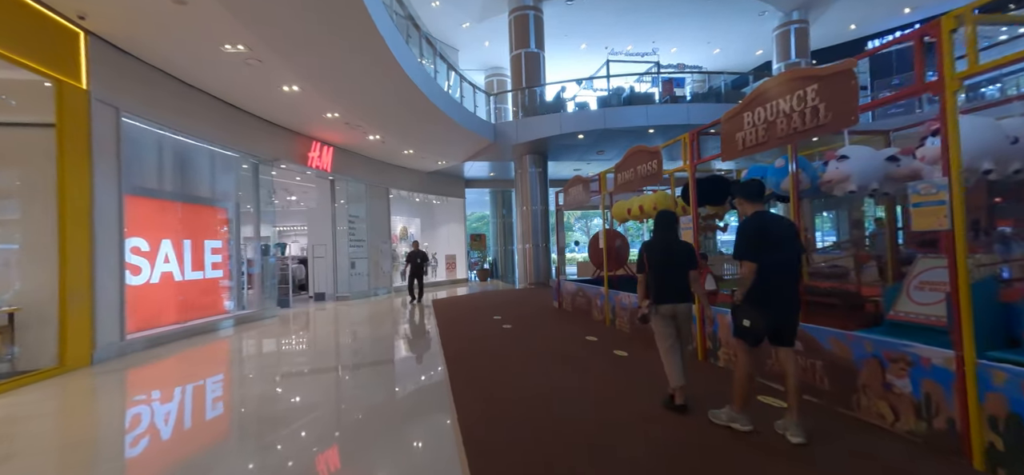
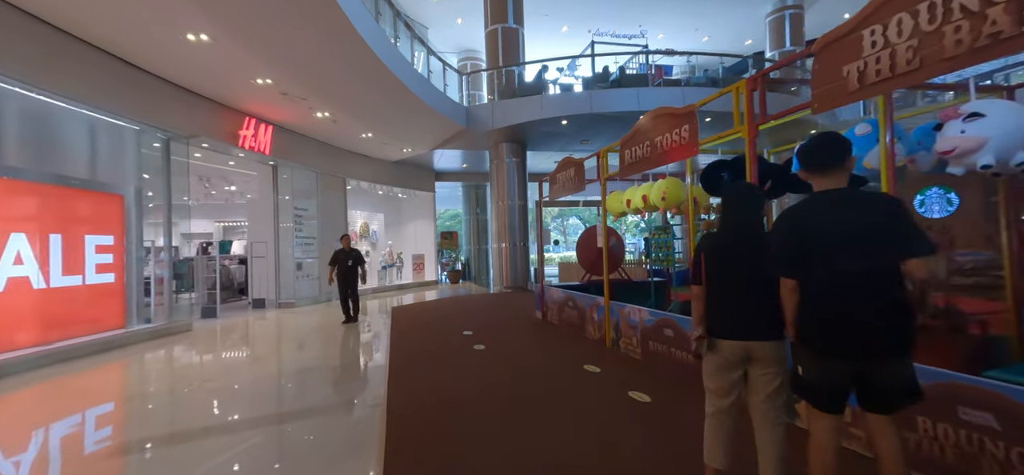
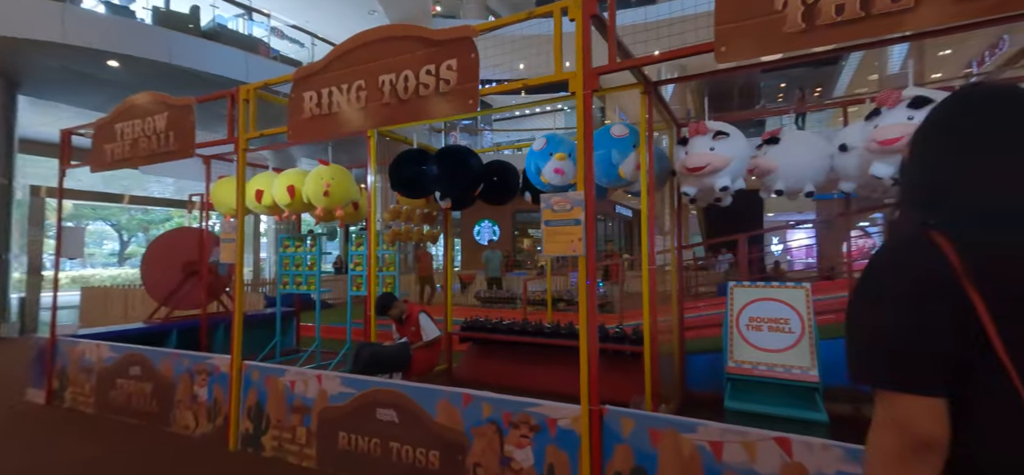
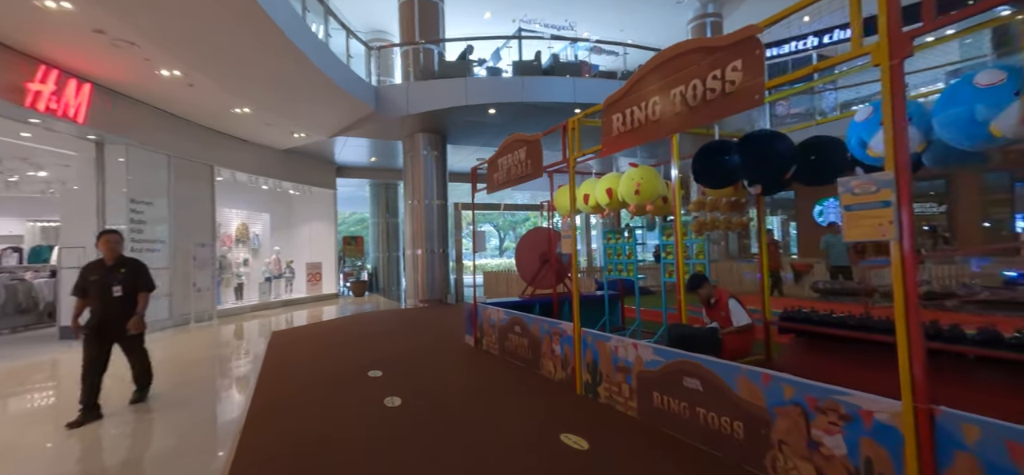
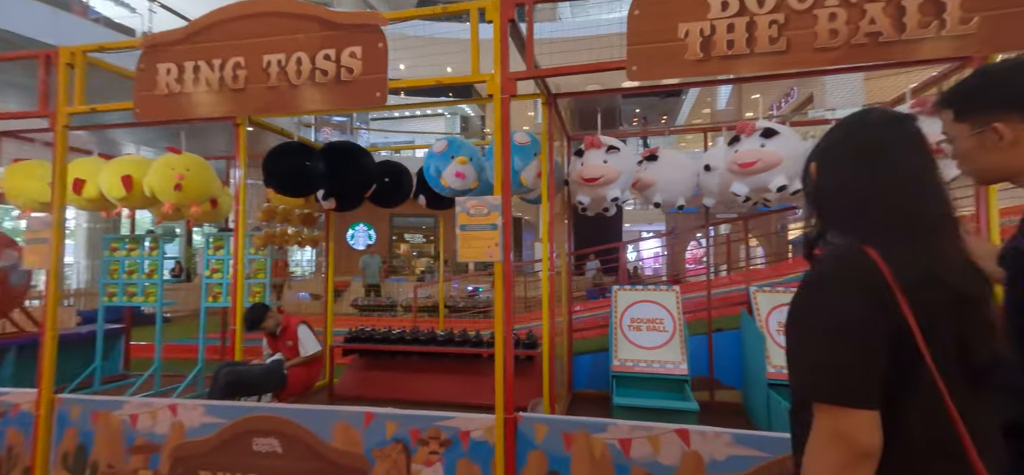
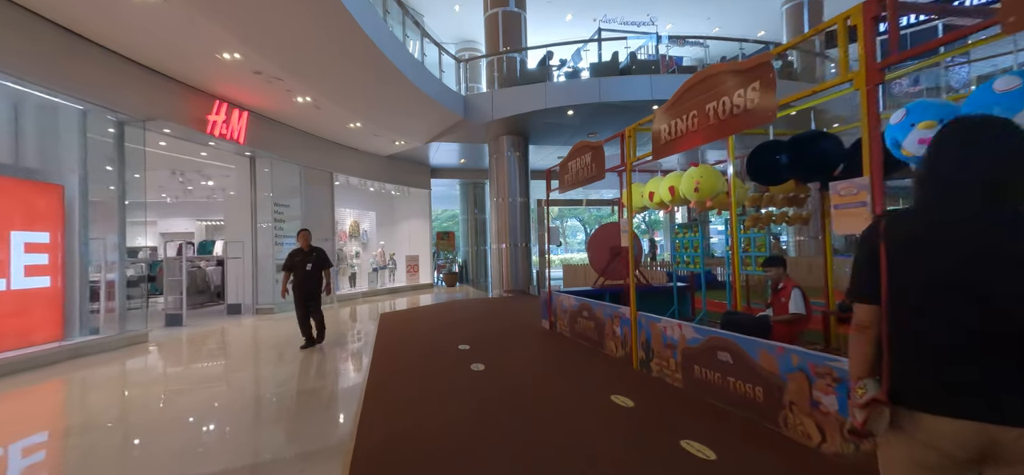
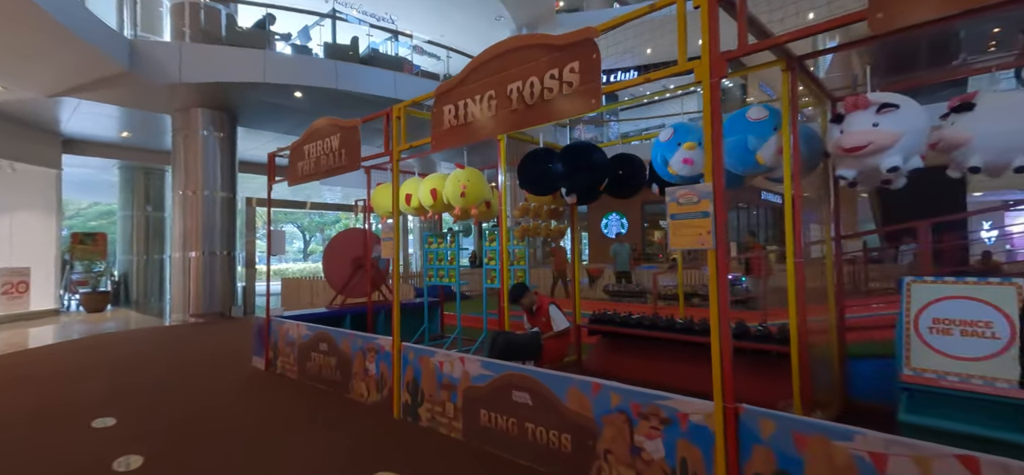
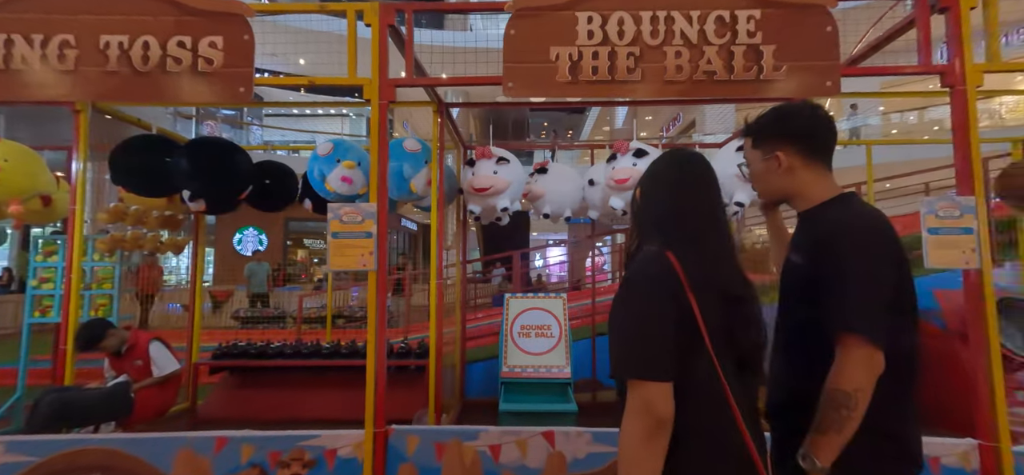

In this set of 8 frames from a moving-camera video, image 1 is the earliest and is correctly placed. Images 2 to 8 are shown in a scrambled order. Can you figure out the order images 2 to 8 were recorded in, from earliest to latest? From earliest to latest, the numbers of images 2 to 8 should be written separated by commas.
2, 6, 4, 7, 3, 8, 5
